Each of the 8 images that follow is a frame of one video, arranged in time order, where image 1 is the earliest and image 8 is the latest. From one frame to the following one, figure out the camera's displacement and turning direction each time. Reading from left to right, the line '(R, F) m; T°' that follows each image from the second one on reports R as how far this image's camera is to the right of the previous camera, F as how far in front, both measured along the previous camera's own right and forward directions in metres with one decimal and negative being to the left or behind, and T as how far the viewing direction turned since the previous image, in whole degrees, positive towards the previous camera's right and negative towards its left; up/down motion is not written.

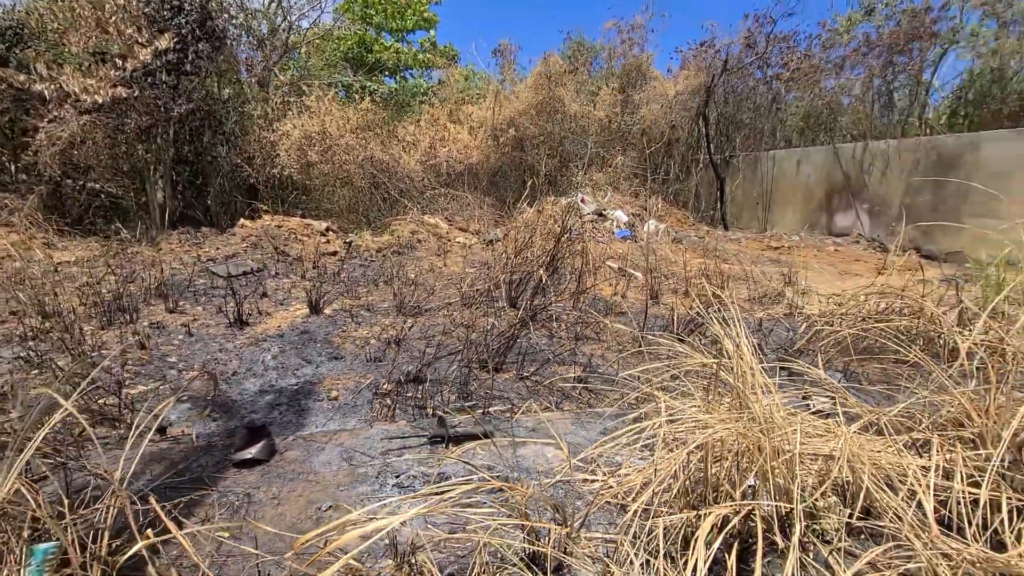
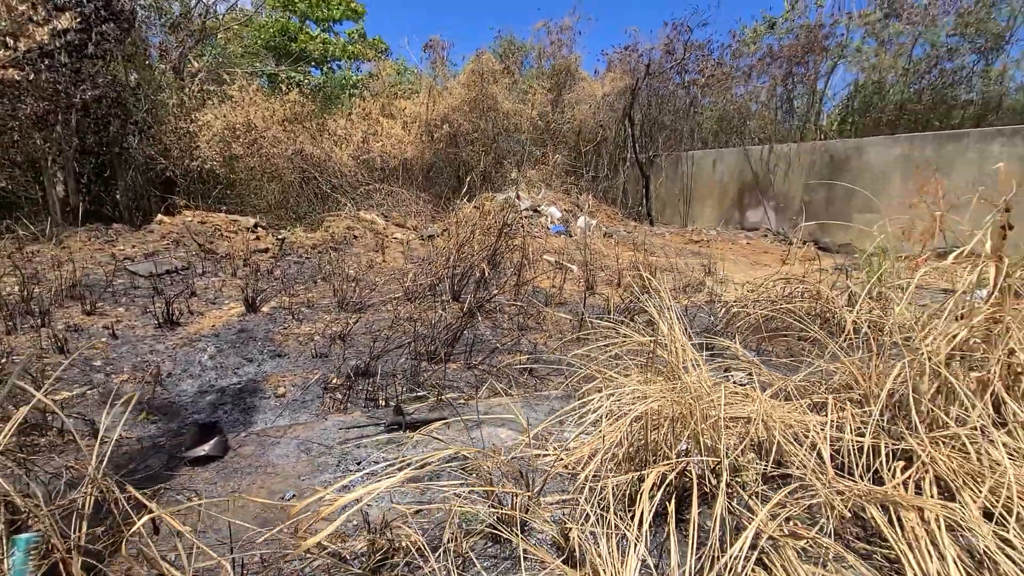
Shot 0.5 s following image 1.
(-0.1, -0.1) m; +8°
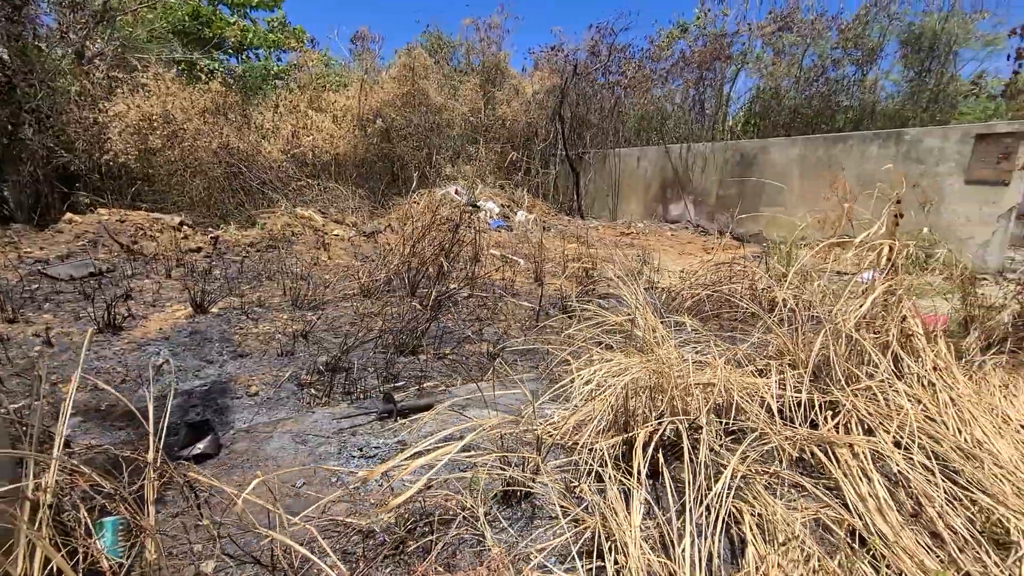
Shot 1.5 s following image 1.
(-0.2, -0.1) m; +9°
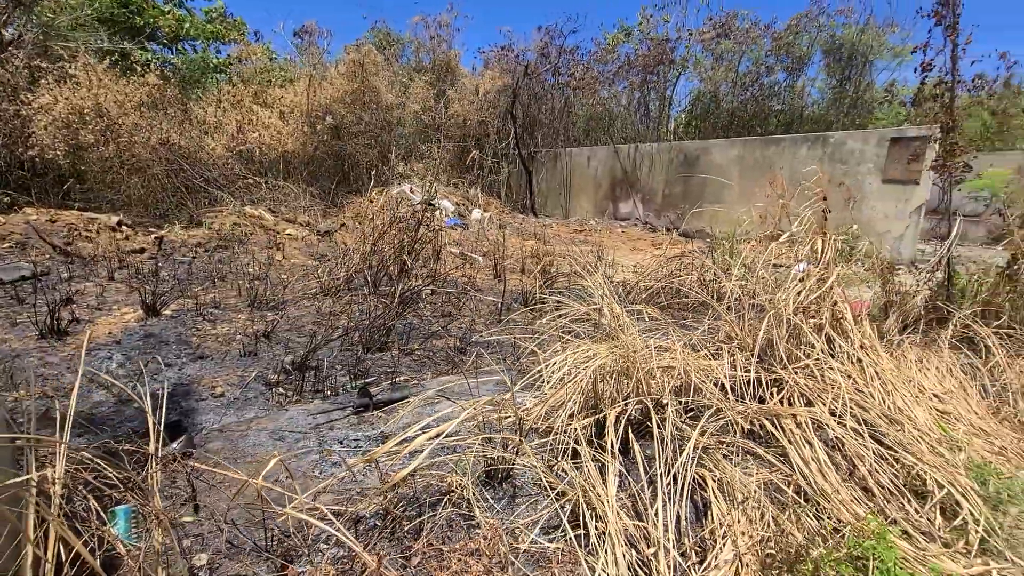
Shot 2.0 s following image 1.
(-0.1, -0.1) m; +6°
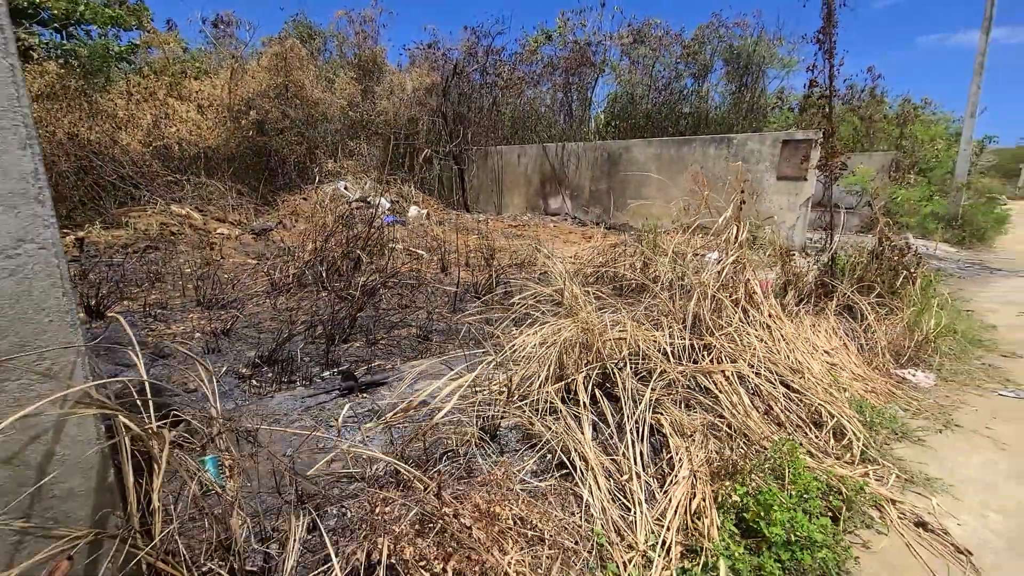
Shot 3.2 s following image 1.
(-0.2, -0.2) m; +9°
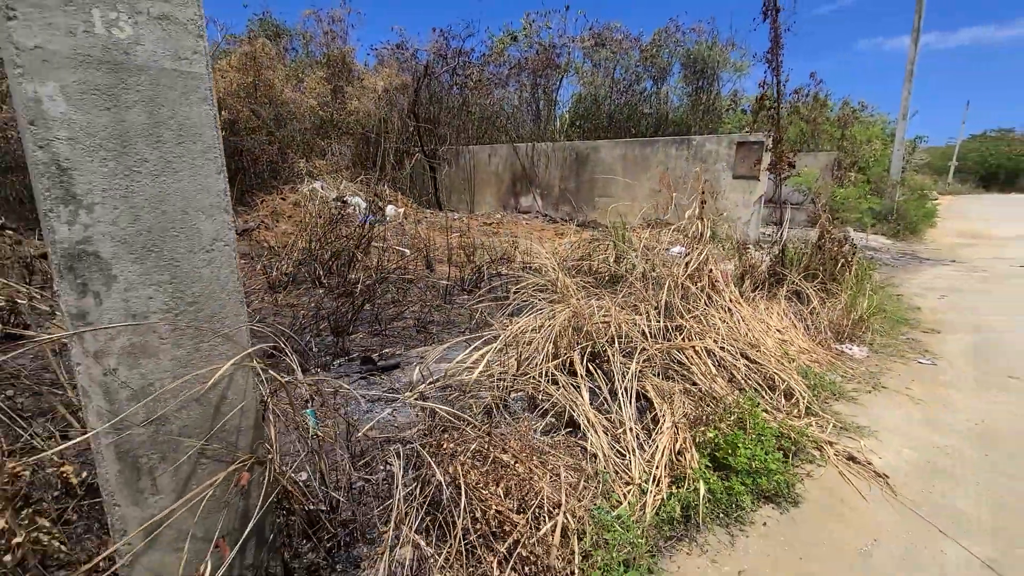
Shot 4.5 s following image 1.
(-0.2, -0.3) m; +4°
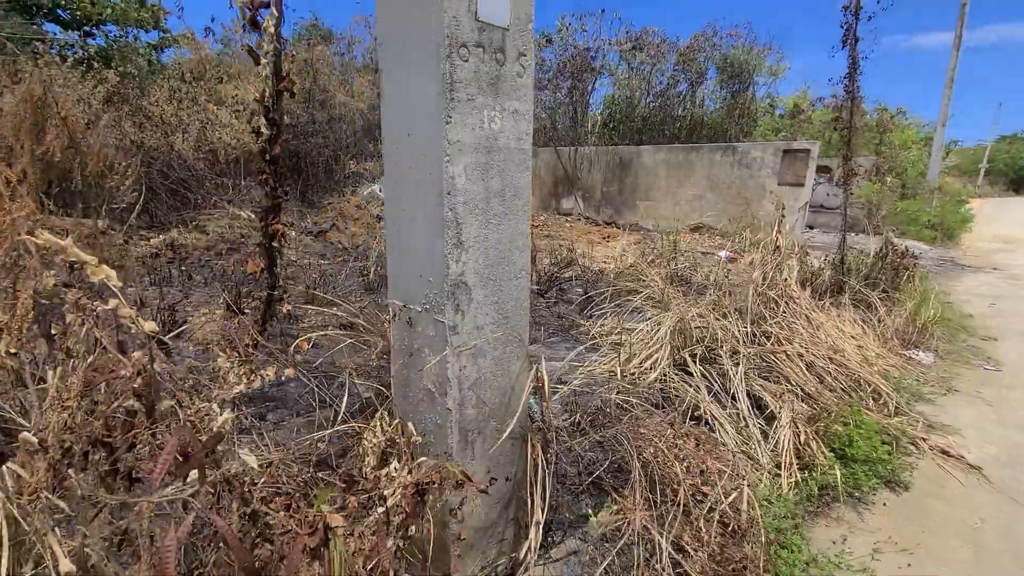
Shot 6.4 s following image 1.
(-0.5, -0.3) m; -1°
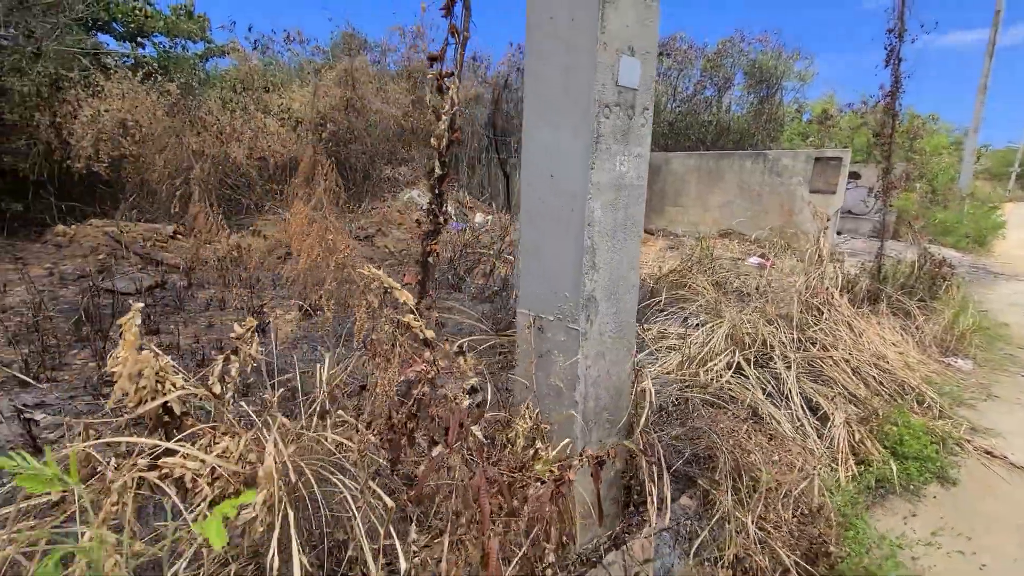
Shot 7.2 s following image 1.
(-0.3, -0.2) m; -2°
